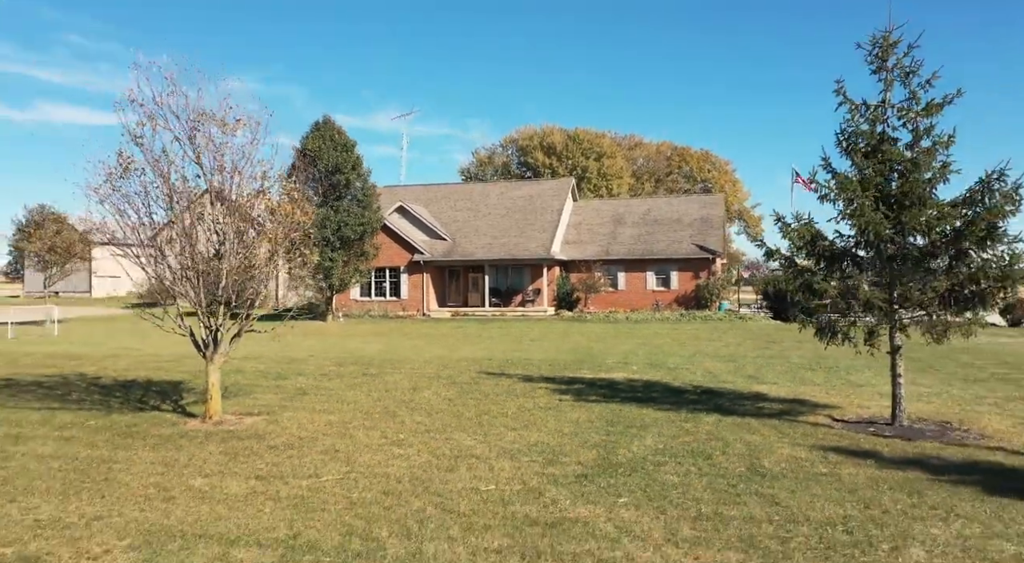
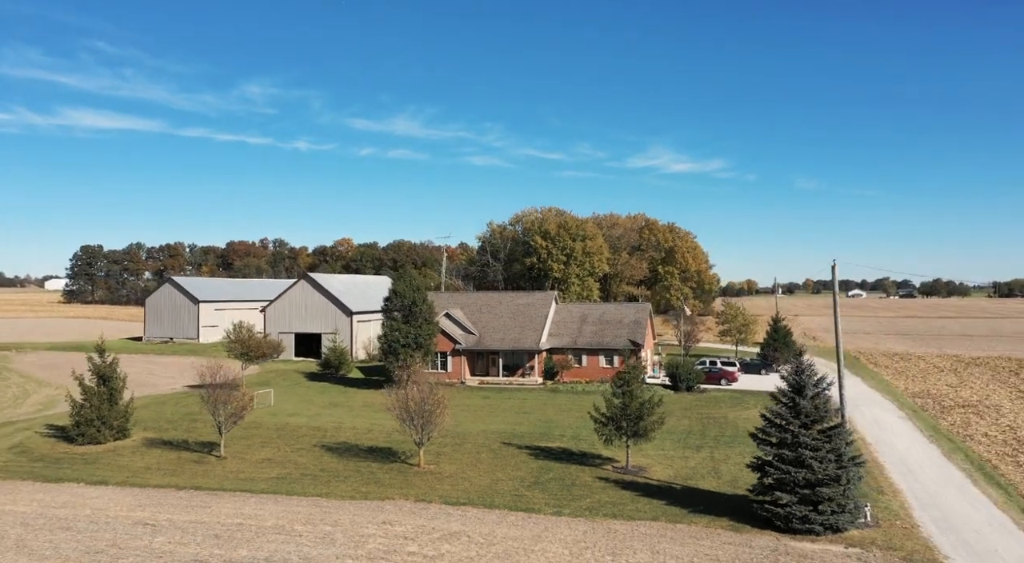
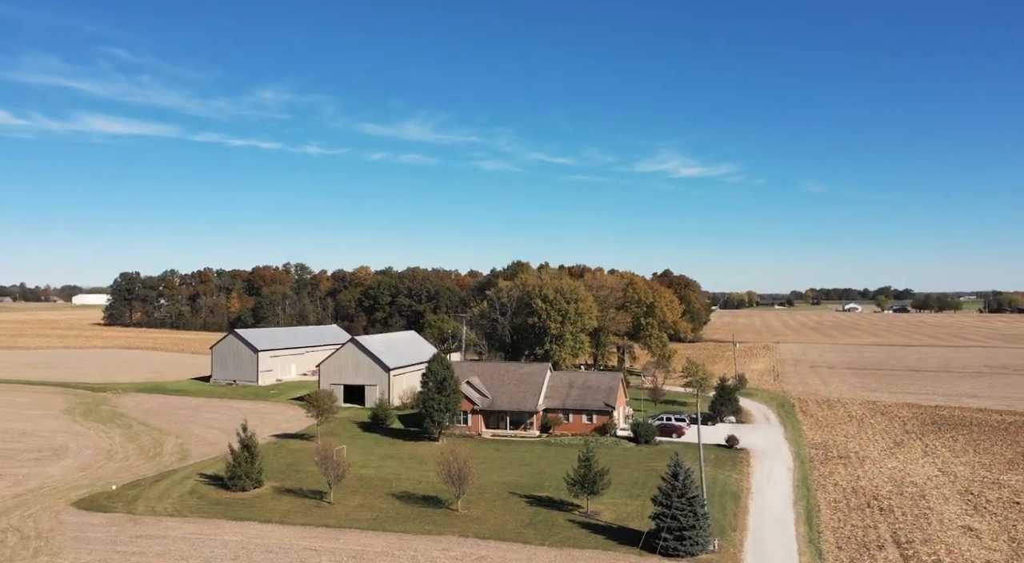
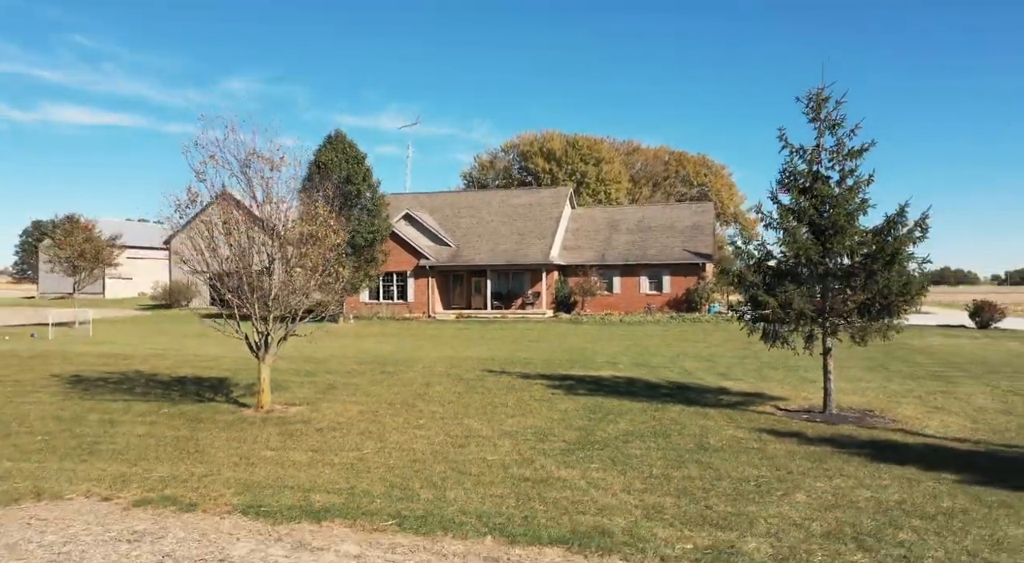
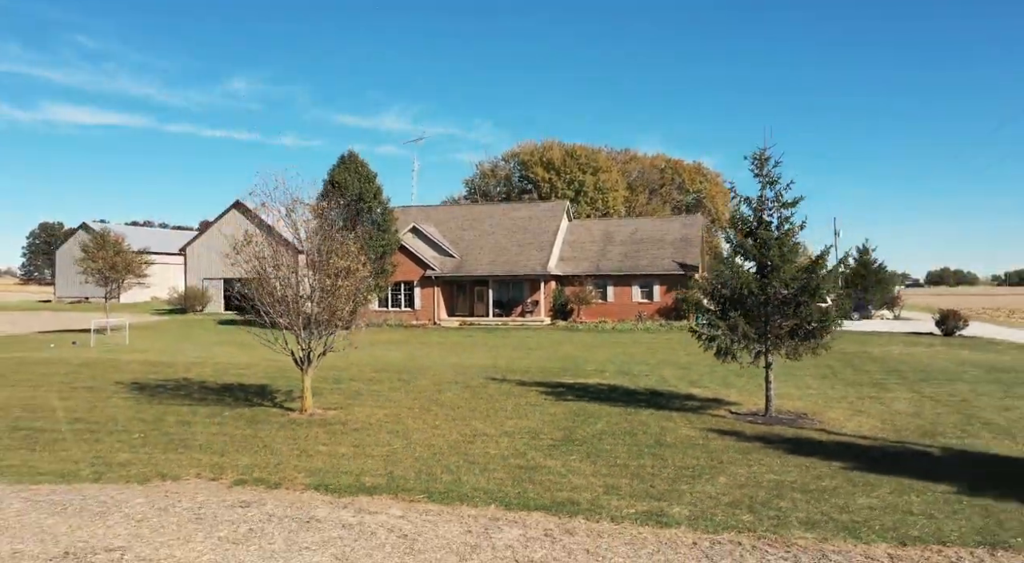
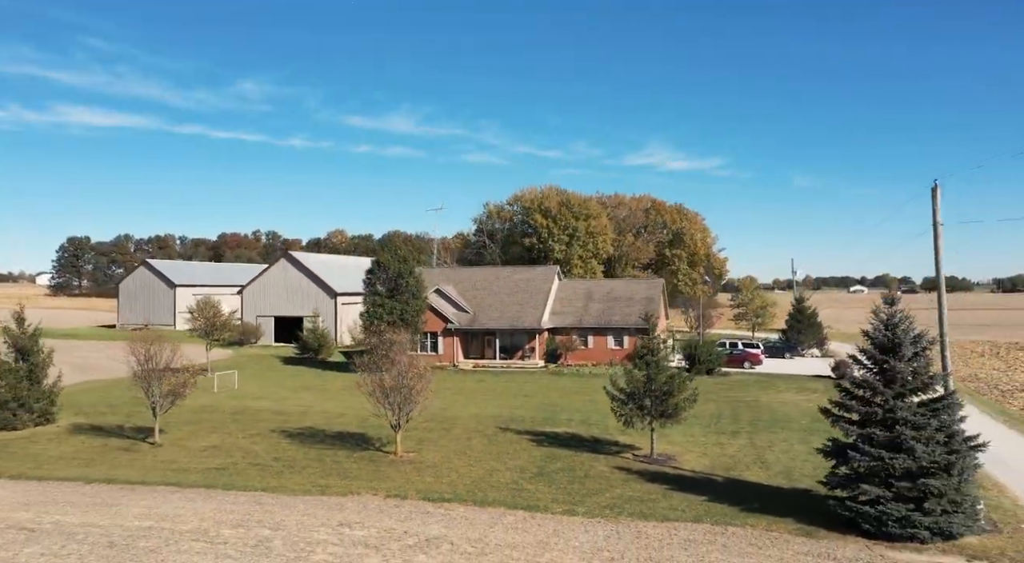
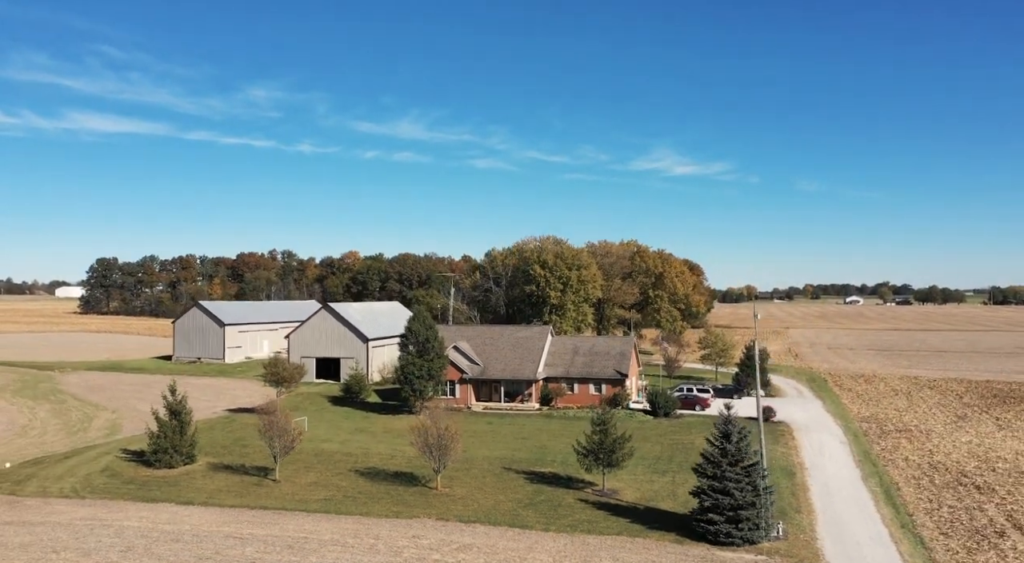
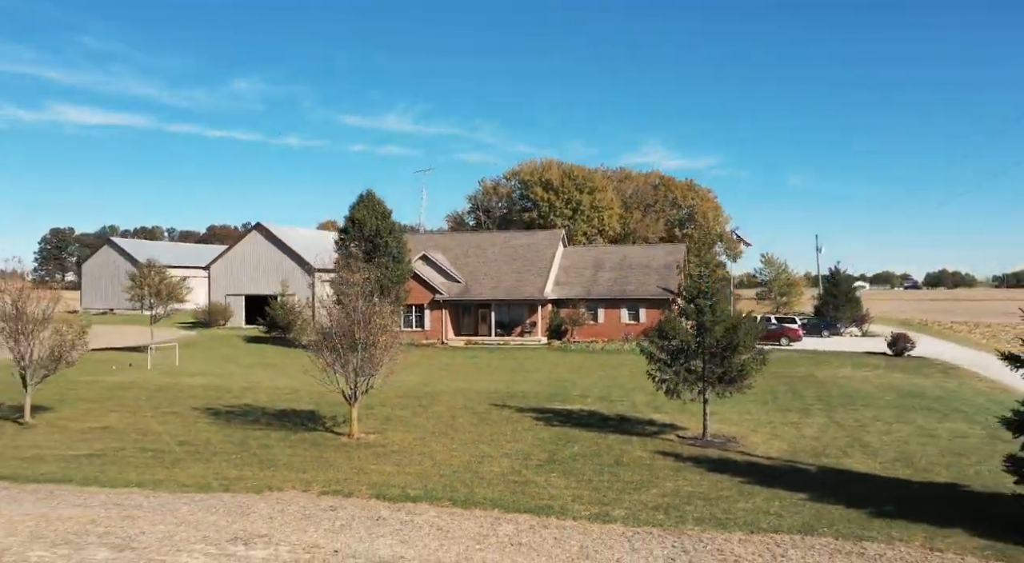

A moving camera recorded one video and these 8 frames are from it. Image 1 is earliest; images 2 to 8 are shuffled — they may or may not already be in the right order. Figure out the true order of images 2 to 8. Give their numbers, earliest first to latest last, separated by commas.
4, 5, 8, 6, 2, 7, 3
